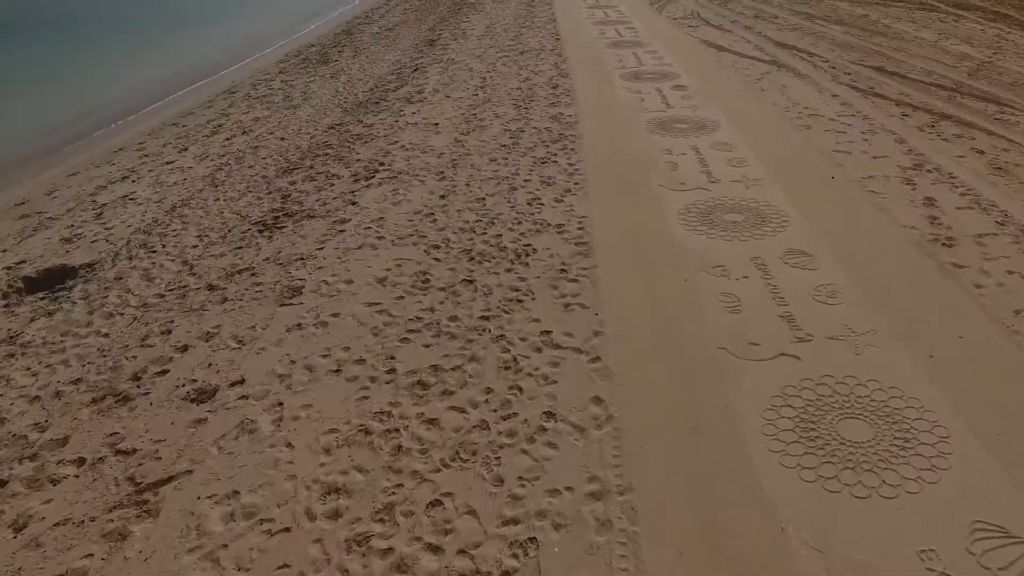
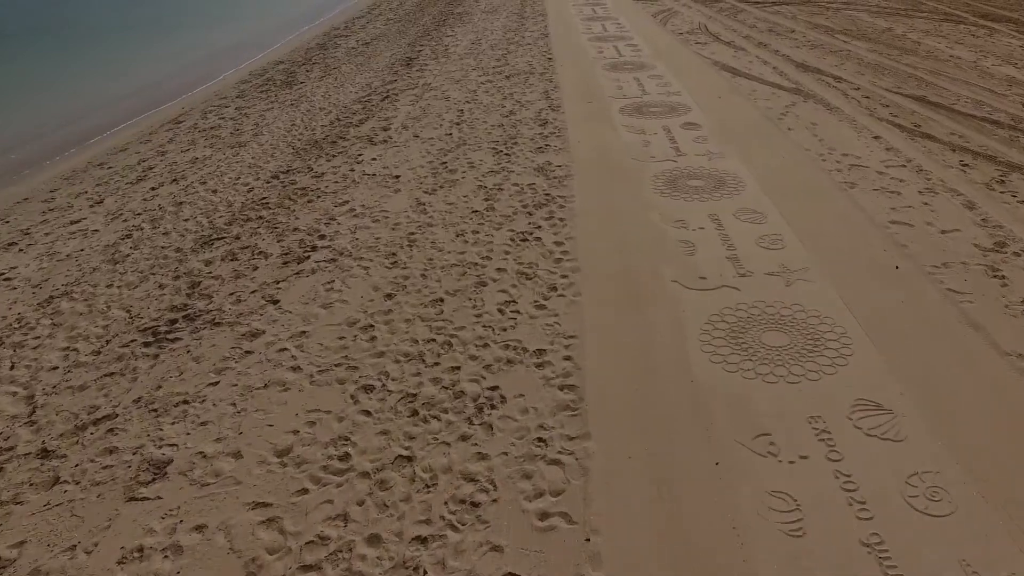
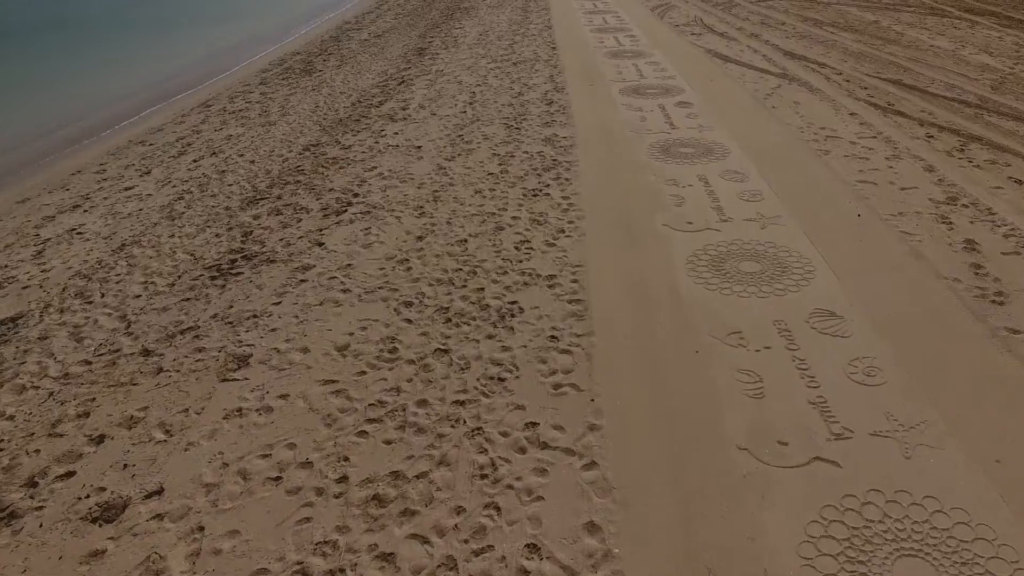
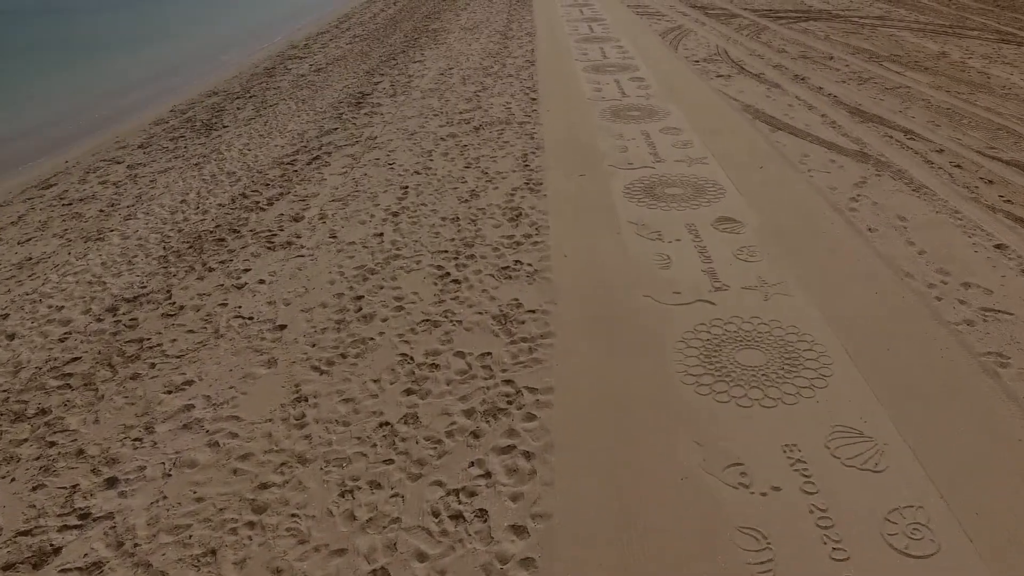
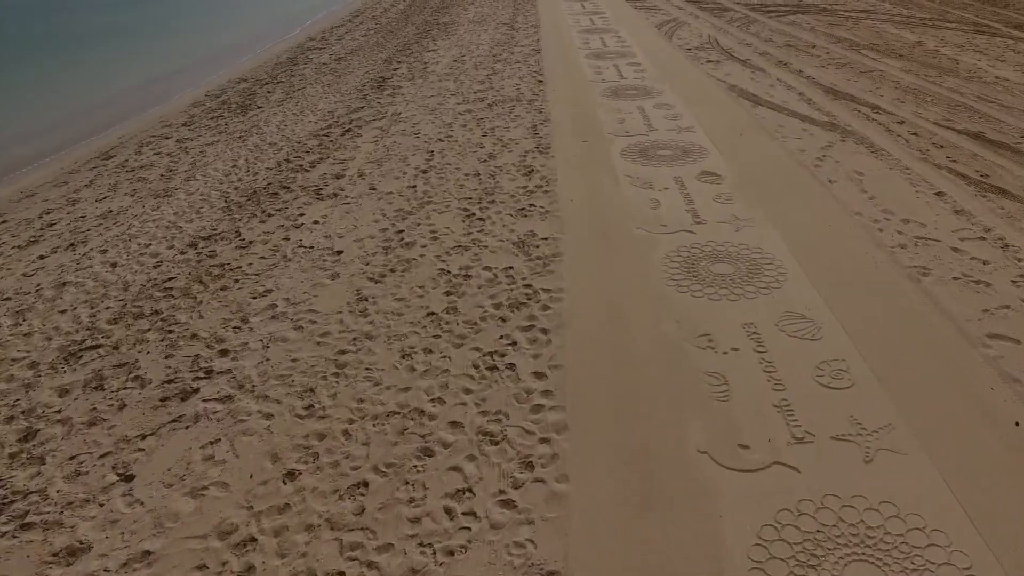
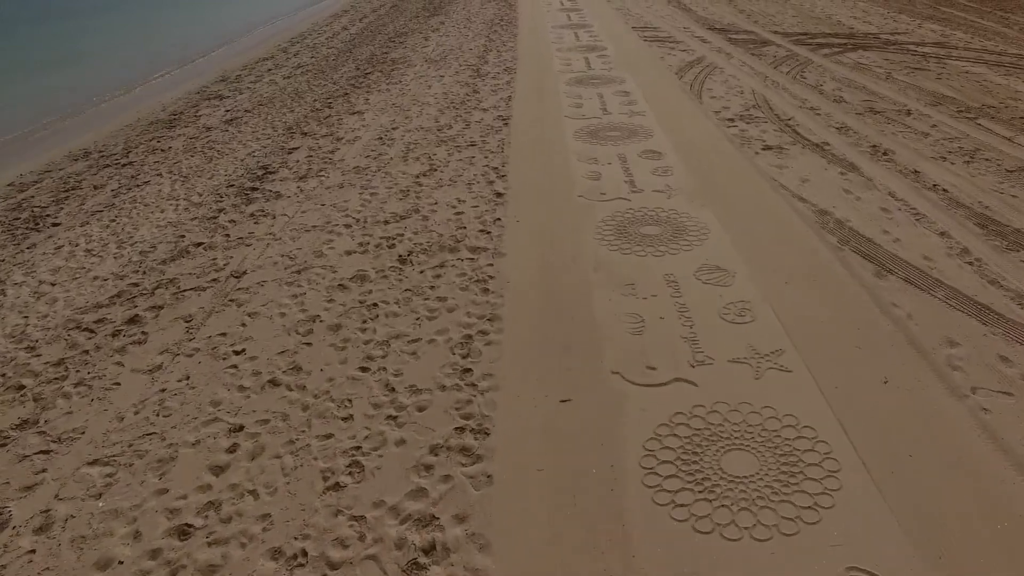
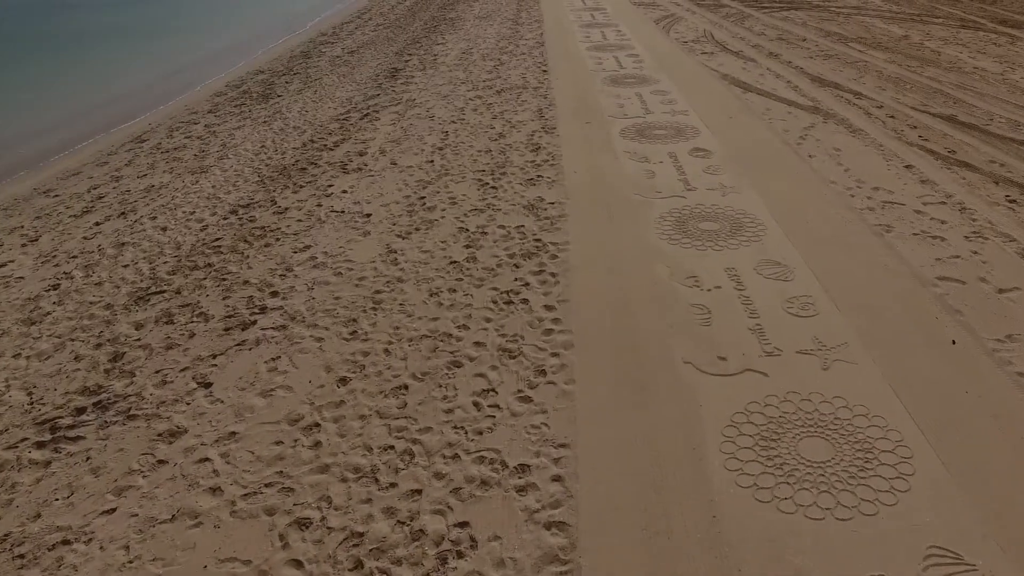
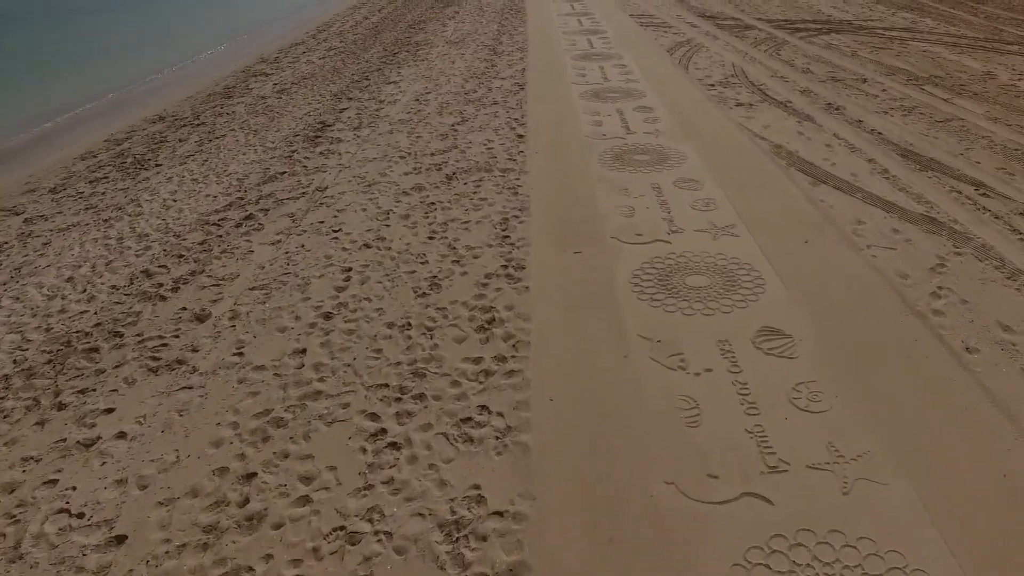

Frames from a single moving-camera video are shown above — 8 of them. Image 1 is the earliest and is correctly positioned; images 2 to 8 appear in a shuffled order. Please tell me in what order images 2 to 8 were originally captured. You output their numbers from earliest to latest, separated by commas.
3, 2, 7, 5, 4, 8, 6
